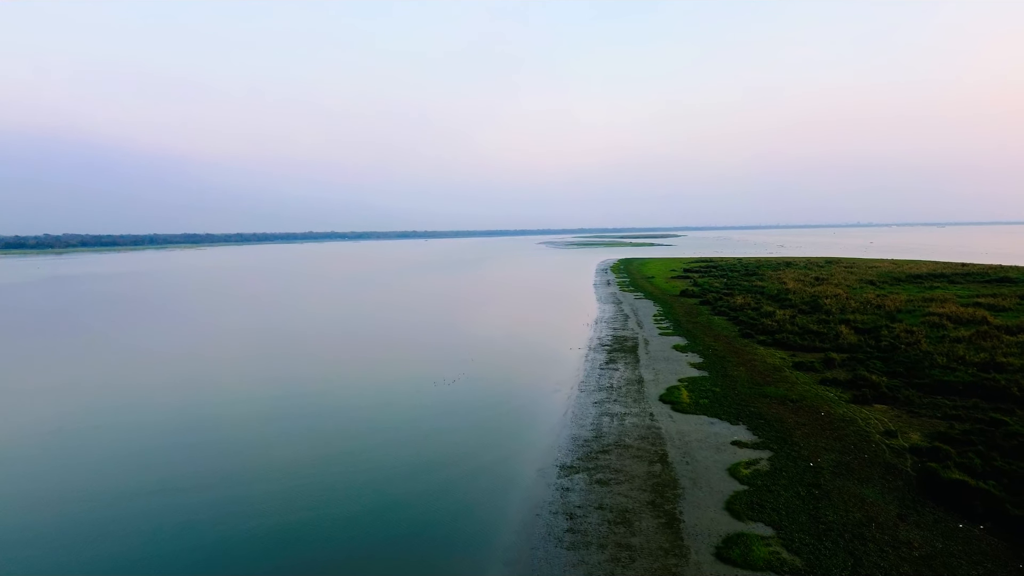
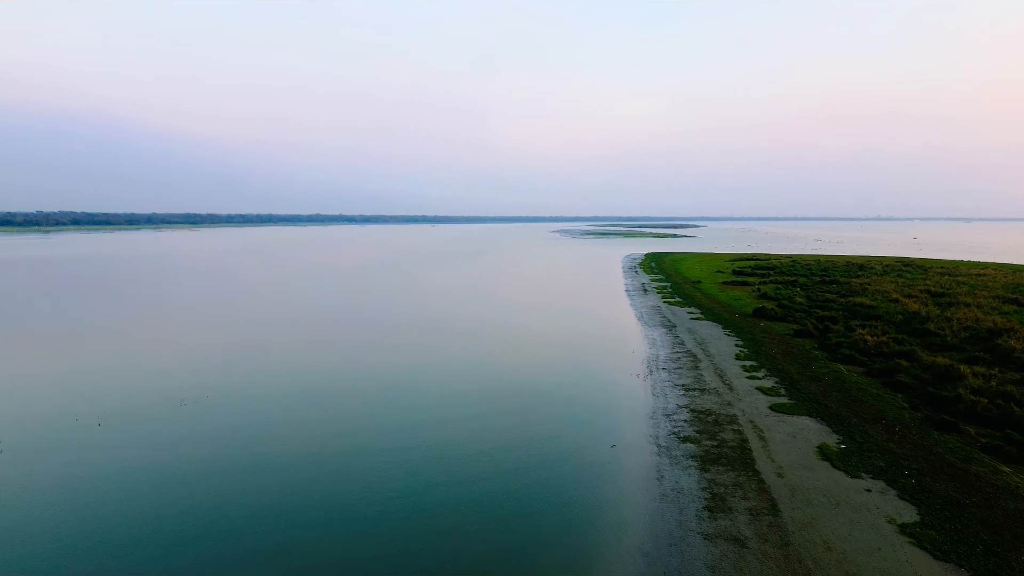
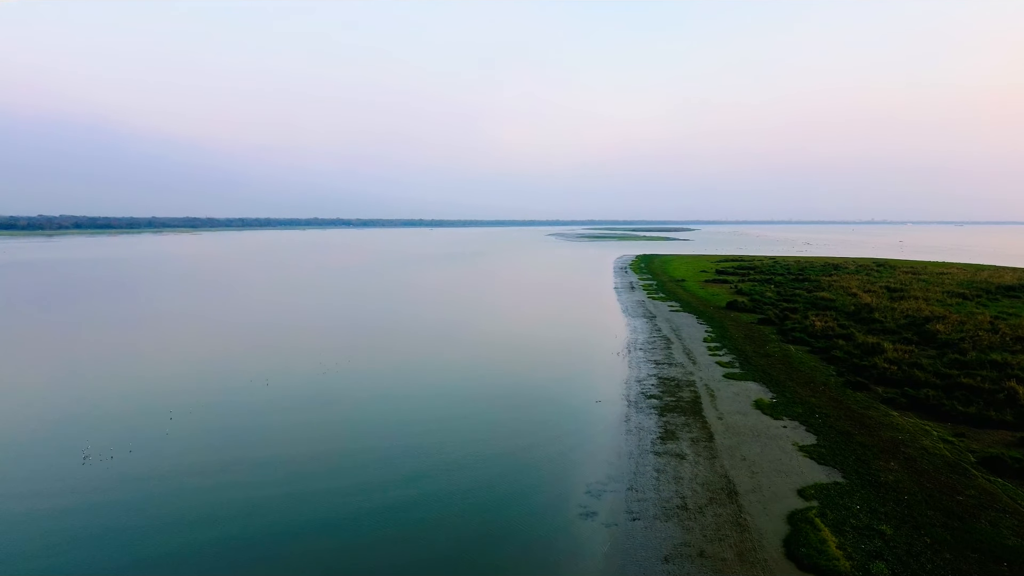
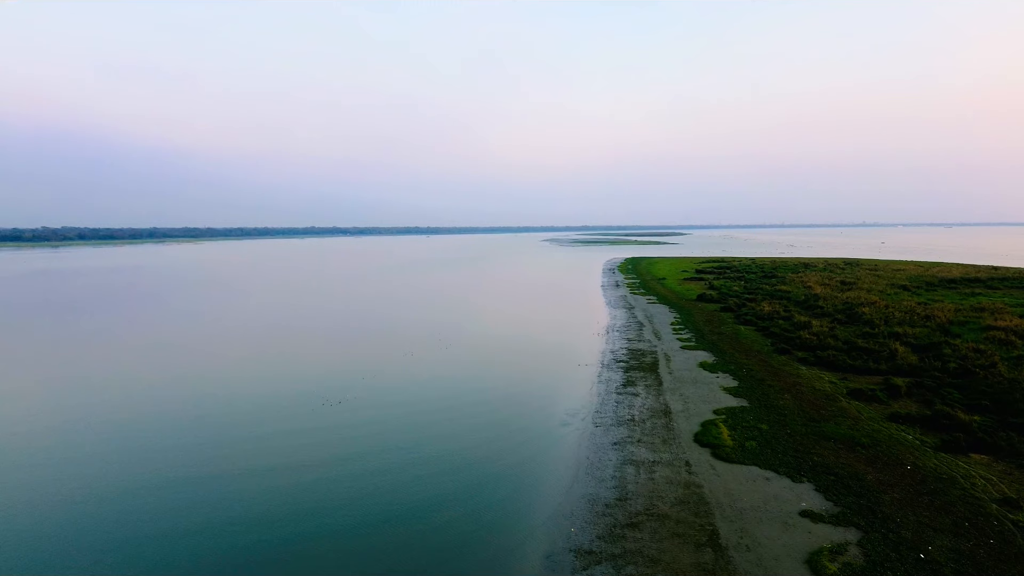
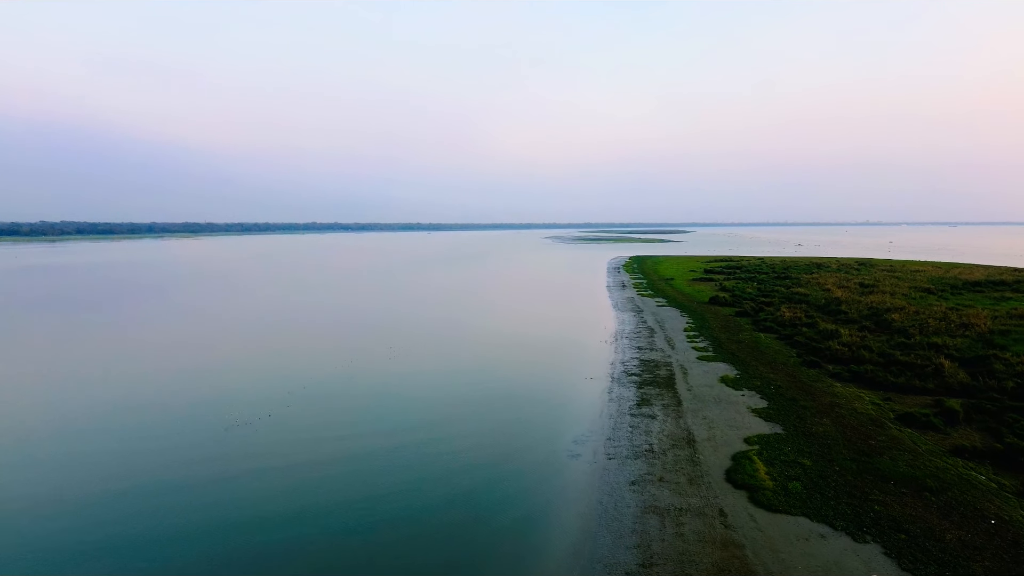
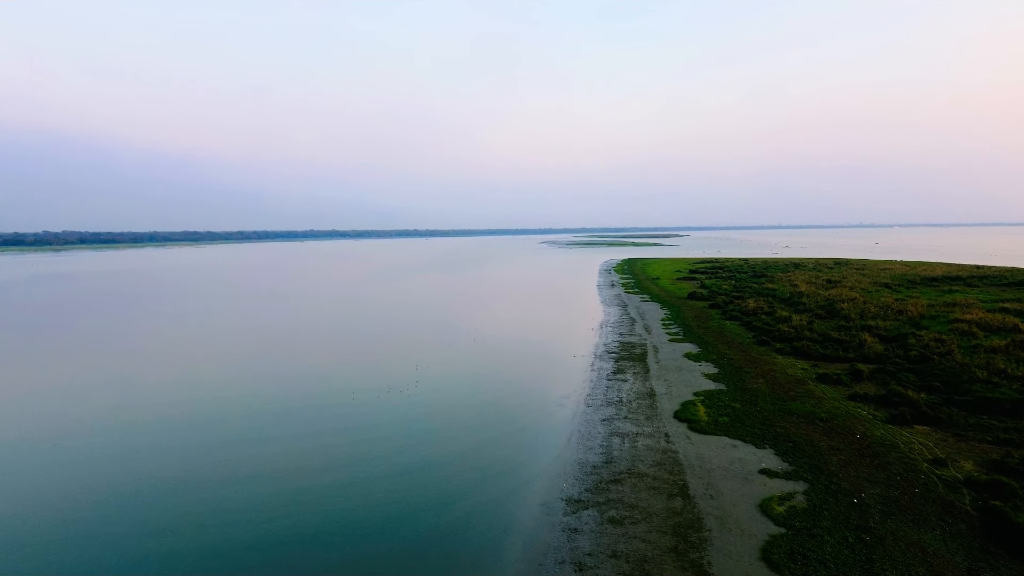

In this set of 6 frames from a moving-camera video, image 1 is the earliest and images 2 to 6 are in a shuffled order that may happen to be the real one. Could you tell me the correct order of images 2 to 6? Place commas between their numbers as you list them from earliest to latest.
6, 4, 5, 3, 2
